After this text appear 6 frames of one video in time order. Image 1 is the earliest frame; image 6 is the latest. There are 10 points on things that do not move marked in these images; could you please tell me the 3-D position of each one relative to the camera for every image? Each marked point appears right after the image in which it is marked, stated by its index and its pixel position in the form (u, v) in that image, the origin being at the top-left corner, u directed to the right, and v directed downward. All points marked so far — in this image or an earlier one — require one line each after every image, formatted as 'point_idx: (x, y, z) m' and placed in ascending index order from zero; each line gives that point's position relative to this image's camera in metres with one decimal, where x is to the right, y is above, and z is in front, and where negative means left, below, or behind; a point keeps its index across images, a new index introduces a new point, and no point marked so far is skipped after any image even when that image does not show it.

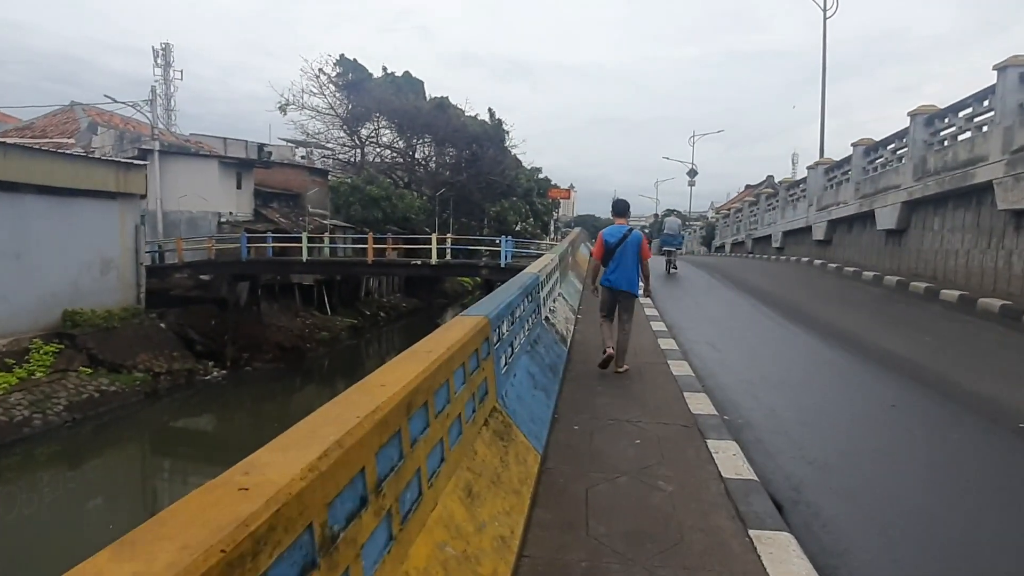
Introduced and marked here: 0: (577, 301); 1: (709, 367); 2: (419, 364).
0: (+1.0, -0.2, +9.9) m
1: (+2.0, -0.8, +6.7) m
2: (-0.3, -0.3, +2.4) m
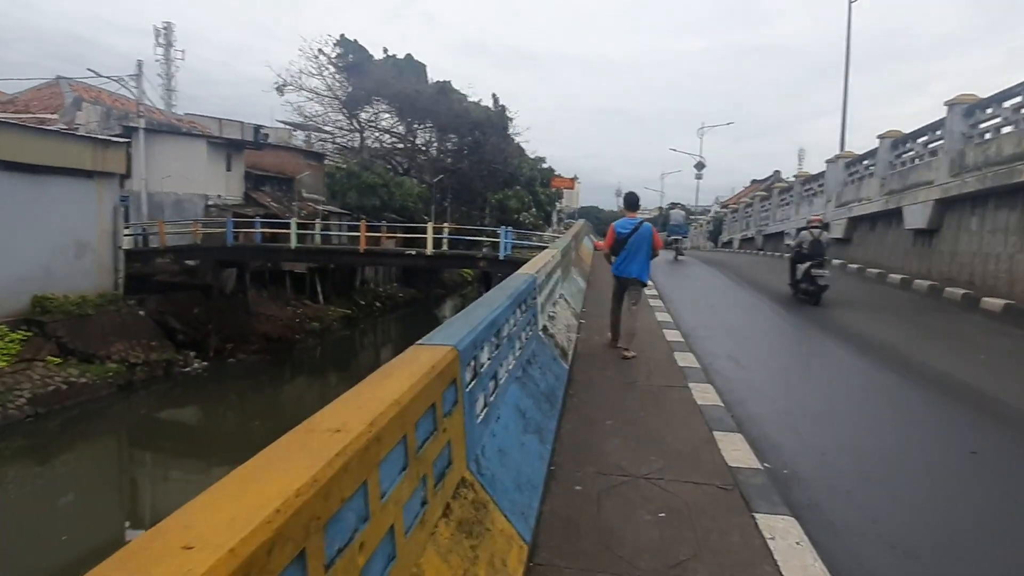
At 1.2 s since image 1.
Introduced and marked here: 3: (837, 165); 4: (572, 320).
0: (+0.9, -0.2, +8.9) m
1: (+1.9, -0.9, +5.6) m
2: (-0.4, -0.4, +1.3) m
3: (+9.4, +3.6, +19.0) m
4: (+0.7, -0.4, +7.3) m
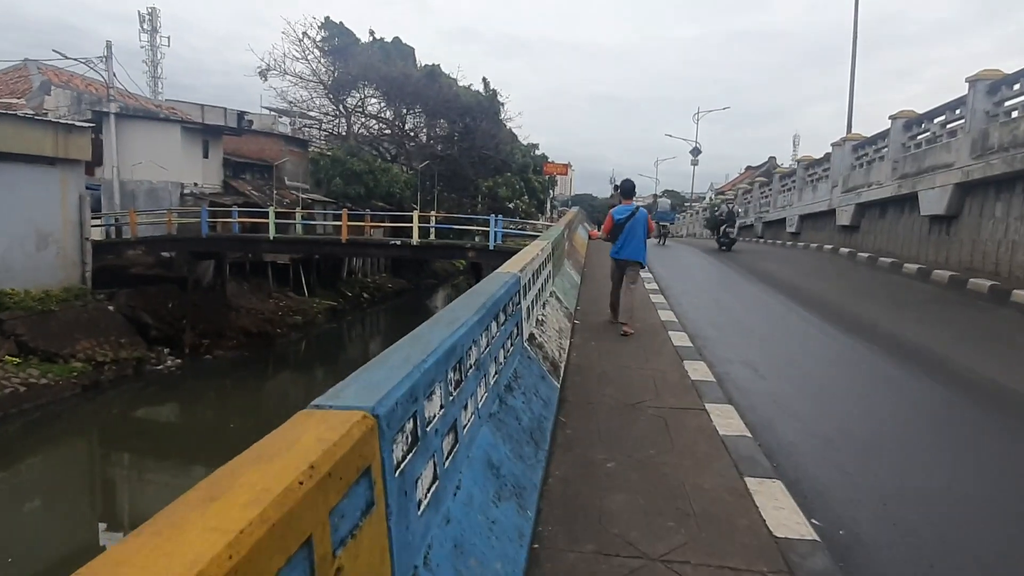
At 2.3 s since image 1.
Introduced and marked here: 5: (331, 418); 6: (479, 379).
0: (+0.7, -0.2, +7.9) m
1: (+1.8, -0.9, +4.7) m
2: (-0.5, -0.4, +0.3) m
3: (+9.1, +3.8, +18.1) m
4: (+0.5, -0.3, +6.4) m
5: (-0.4, -0.3, +1.5) m
6: (-0.1, -0.4, +2.8) m
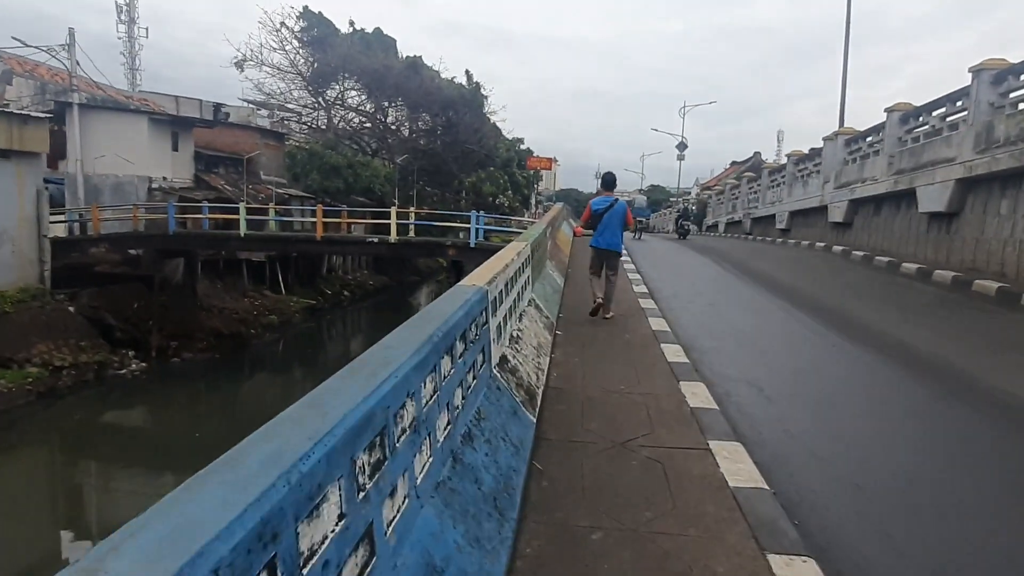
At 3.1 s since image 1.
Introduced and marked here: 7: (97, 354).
0: (+0.5, -0.2, +7.2) m
1: (+1.6, -0.9, +4.0) m
2: (-0.6, -0.6, -0.4) m
3: (+8.7, +3.9, +17.5) m
4: (+0.3, -0.4, +5.7) m
5: (-0.5, -0.4, +0.8) m
6: (-0.3, -0.5, +2.1) m
7: (-10.8, -1.7, +17.1) m
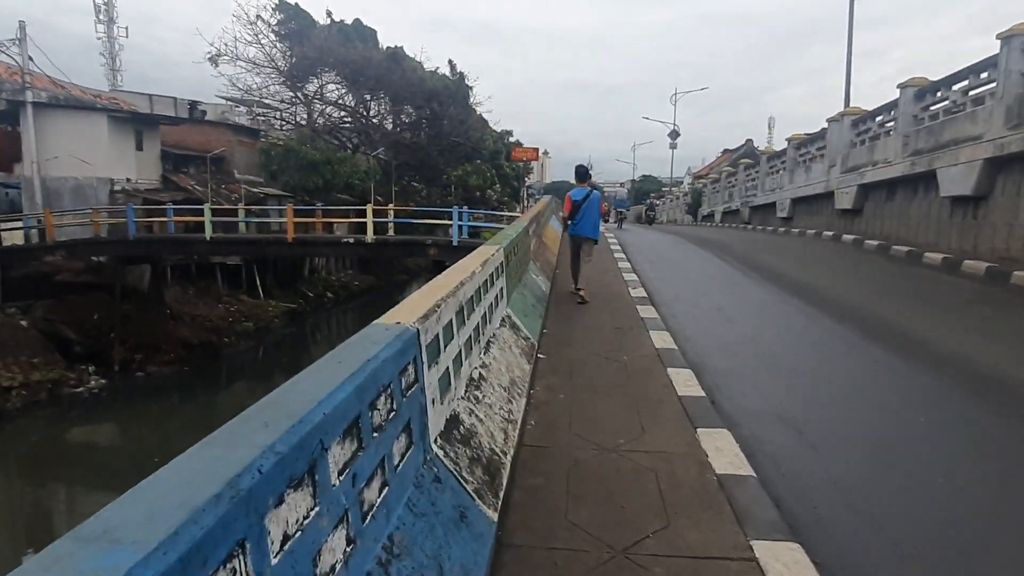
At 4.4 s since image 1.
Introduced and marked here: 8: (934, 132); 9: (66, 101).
0: (+0.2, -0.3, +6.0) m
1: (+1.4, -1.0, +2.8) m
2: (-0.8, -0.8, -1.6) m
3: (+8.2, +4.1, +16.4) m
4: (+0.1, -0.5, +4.5) m
5: (-0.7, -0.6, -0.4) m
6: (-0.5, -0.6, +0.9) m
7: (-11.1, -2.0, +15.9) m
8: (+7.7, +2.9, +12.0) m
9: (-13.6, +5.7, +20.1) m
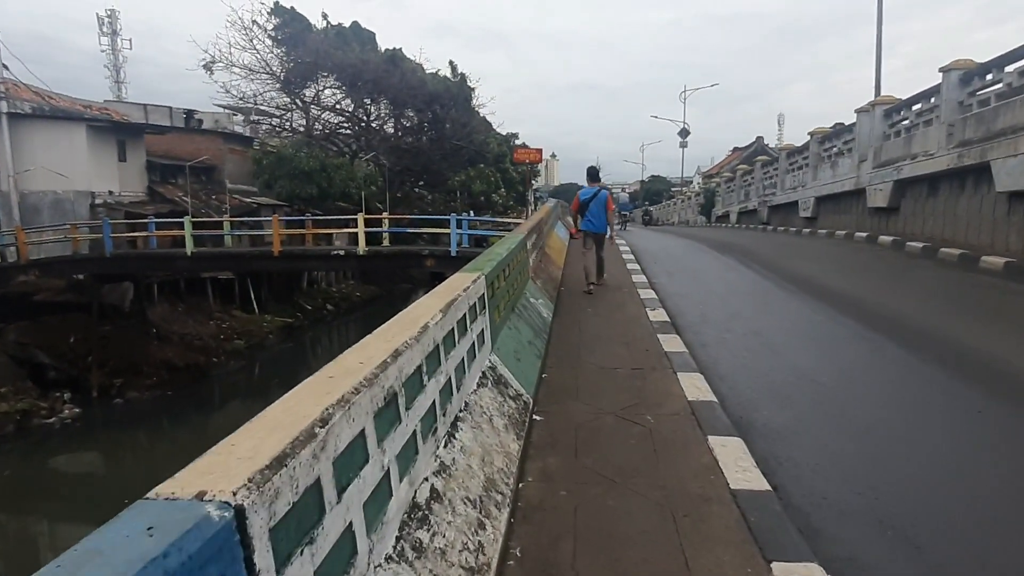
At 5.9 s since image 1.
0: (+0.2, -0.5, +4.8) m
1: (+1.3, -1.2, +1.5) m
2: (-1.0, -1.0, -2.8) m
3: (+8.2, +4.0, +15.0) m
4: (0.0, -0.7, +3.2) m
5: (-0.9, -0.8, -1.7) m
6: (-0.6, -0.9, -0.4) m
7: (-11.0, -2.5, +14.7) m
8: (+7.7, +2.8, +10.6) m
9: (-13.5, +5.1, +19.0) m
